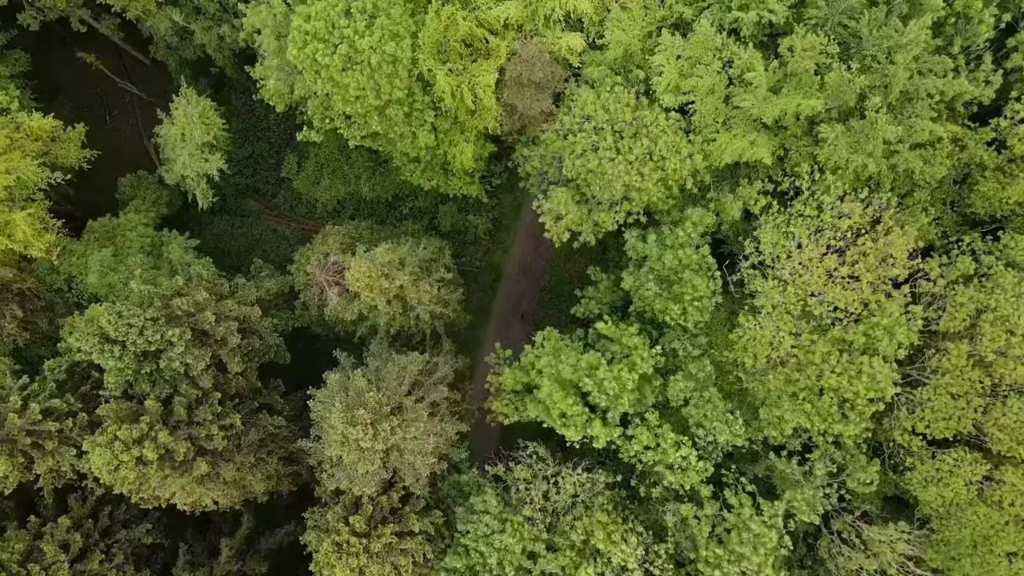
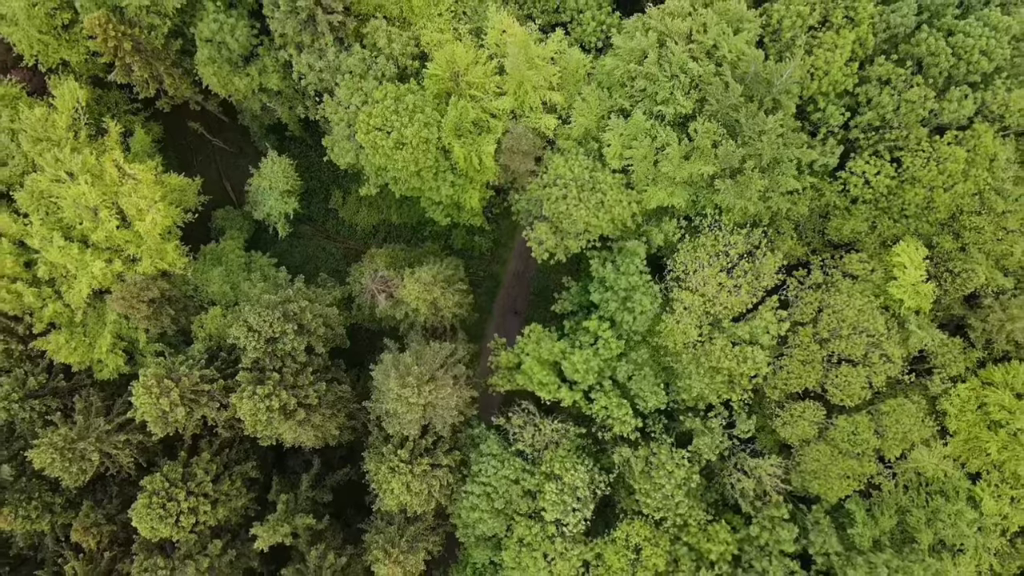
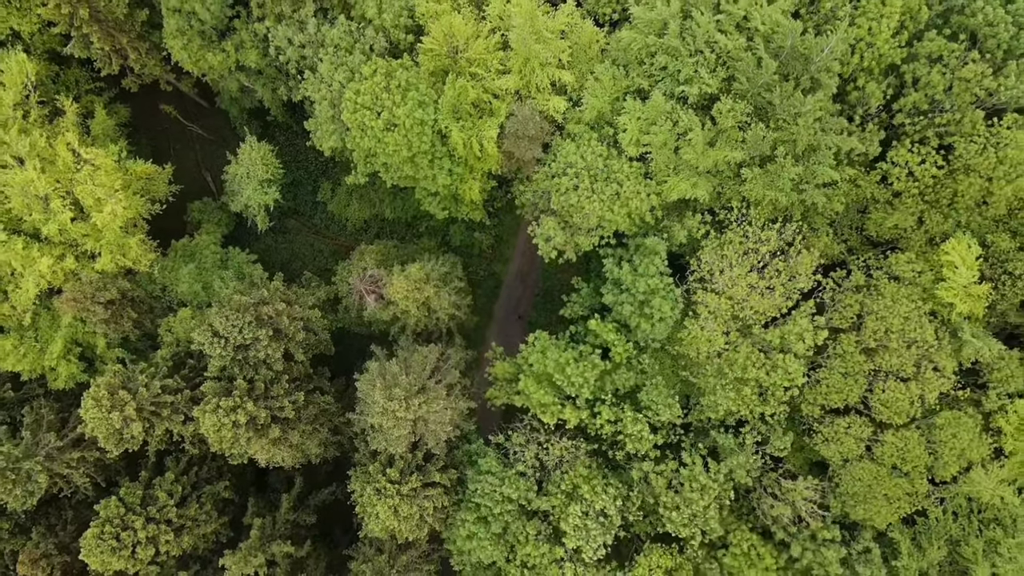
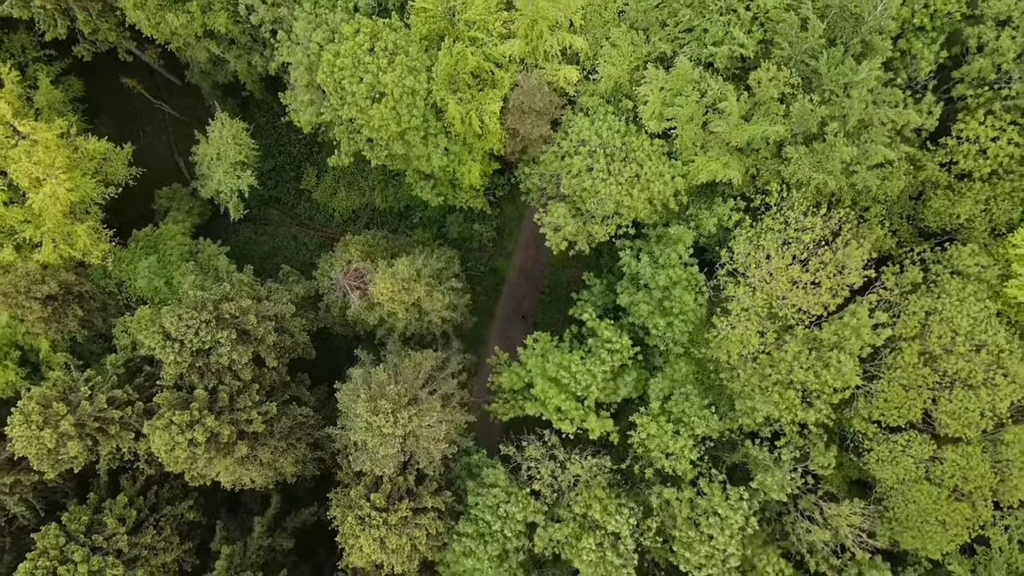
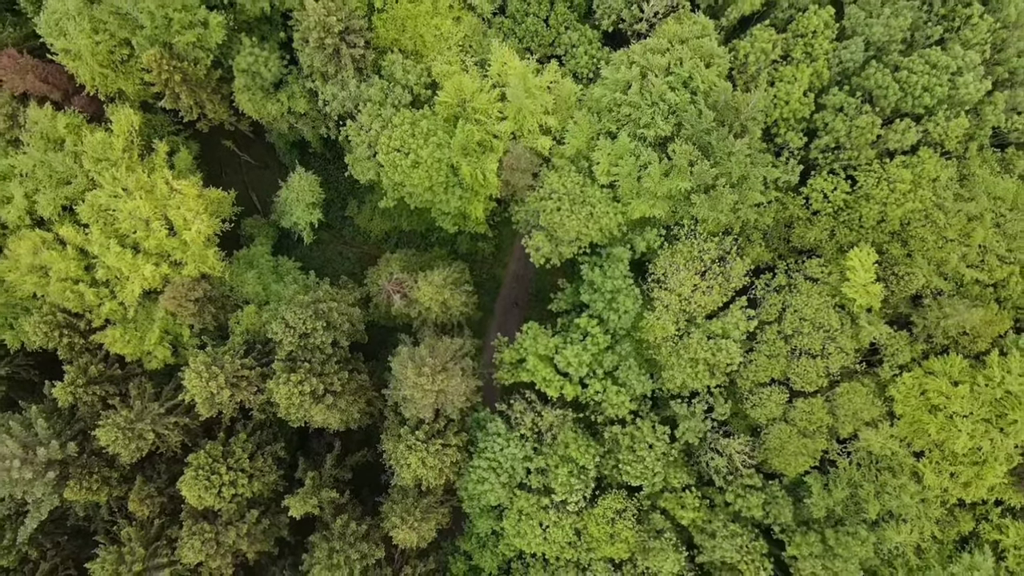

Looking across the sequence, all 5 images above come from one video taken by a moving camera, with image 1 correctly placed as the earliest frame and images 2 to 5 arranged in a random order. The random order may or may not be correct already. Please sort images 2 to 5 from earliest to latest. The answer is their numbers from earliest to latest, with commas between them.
4, 3, 2, 5
